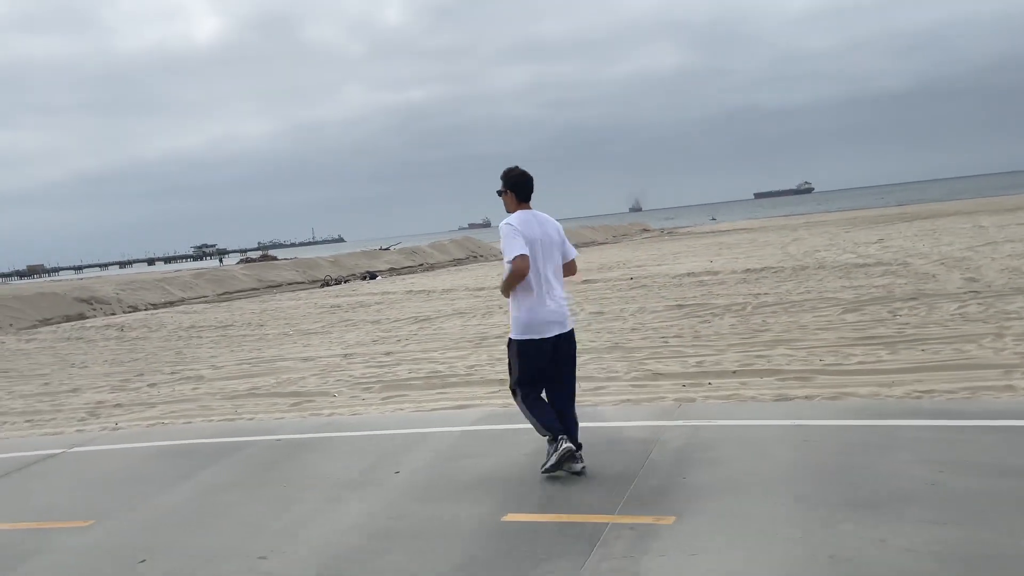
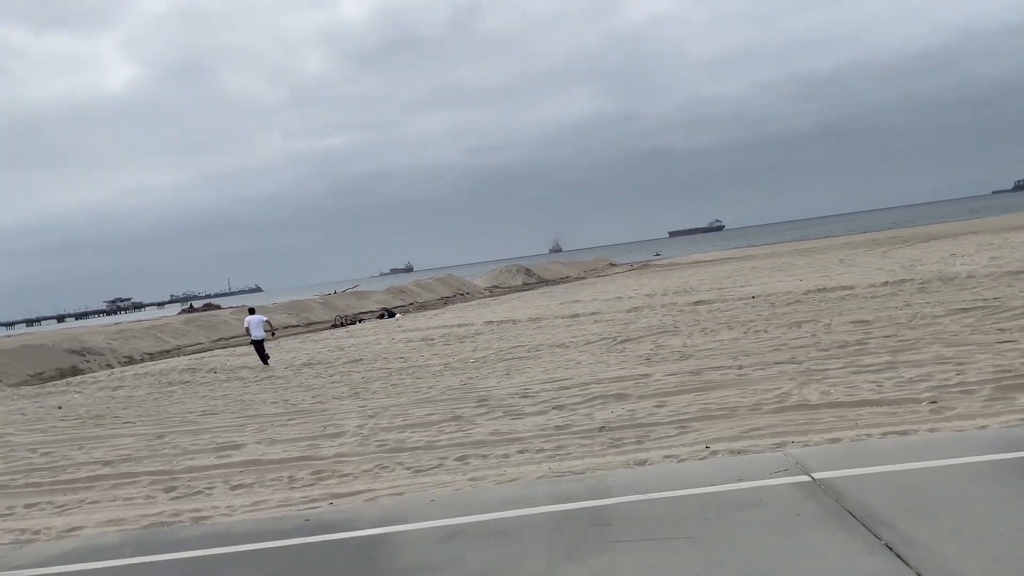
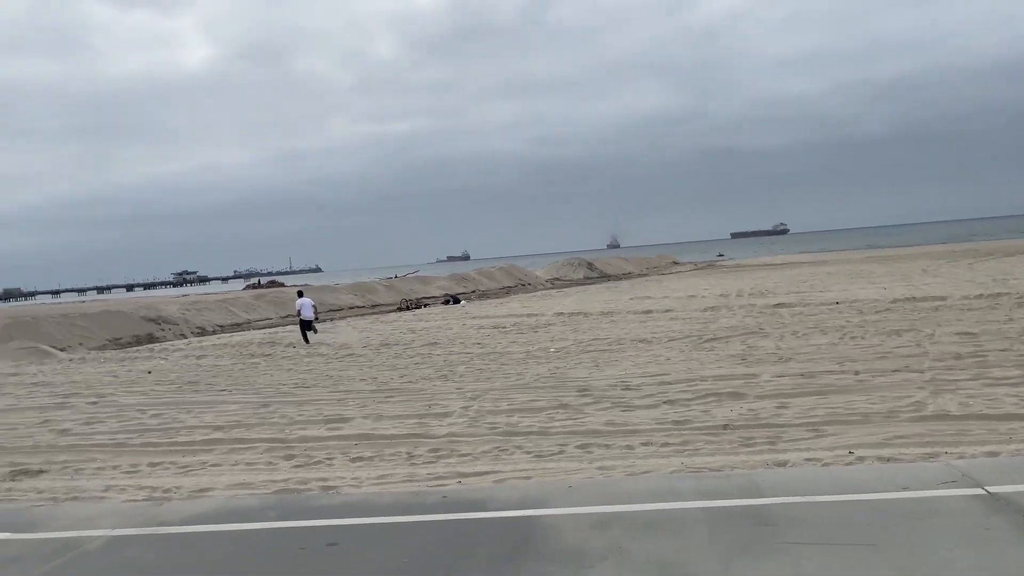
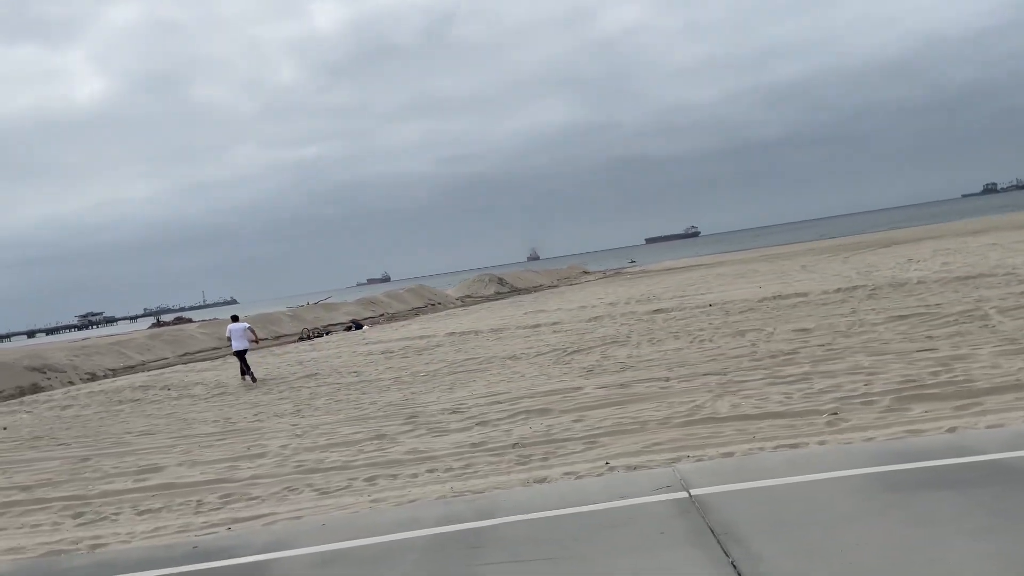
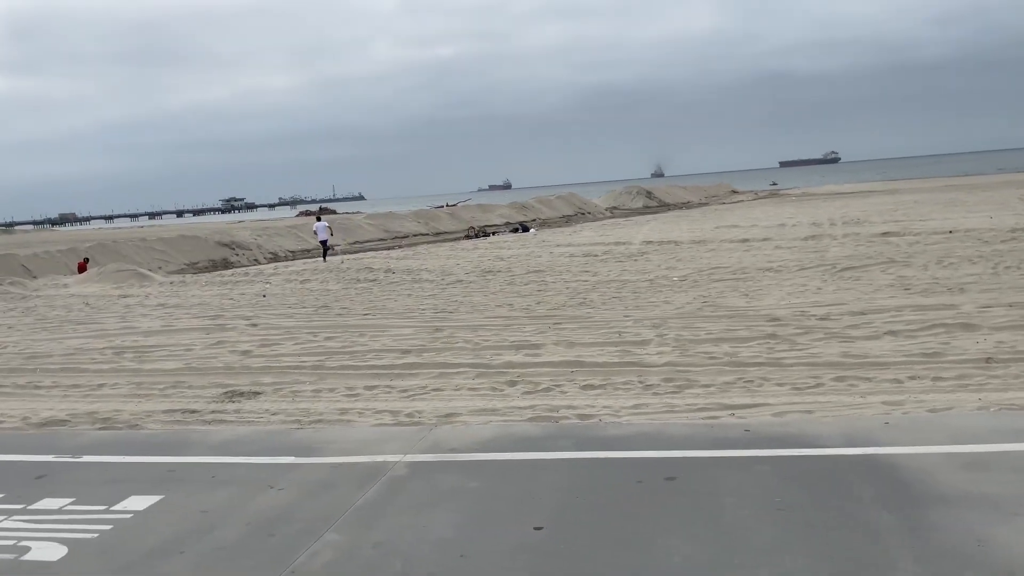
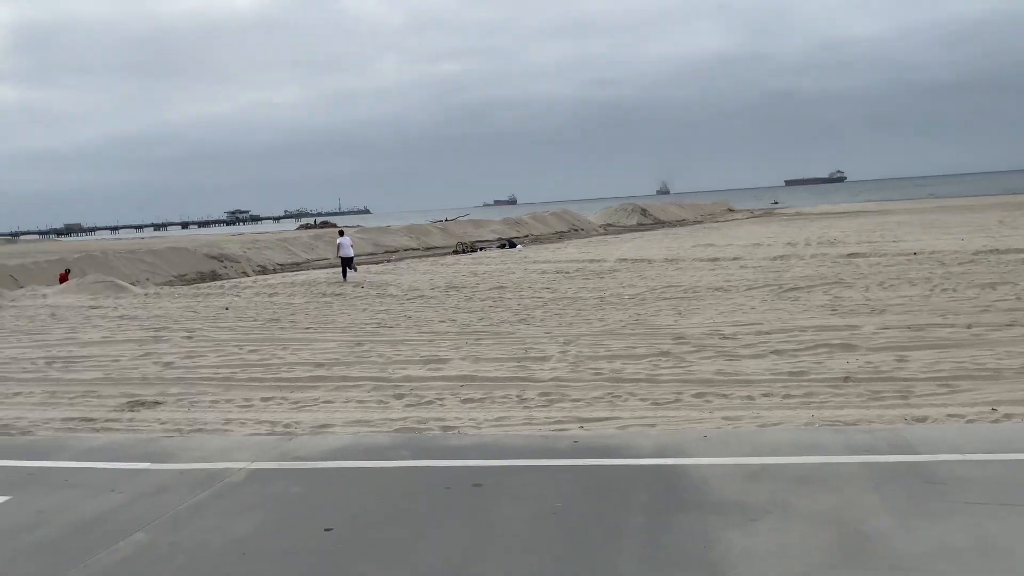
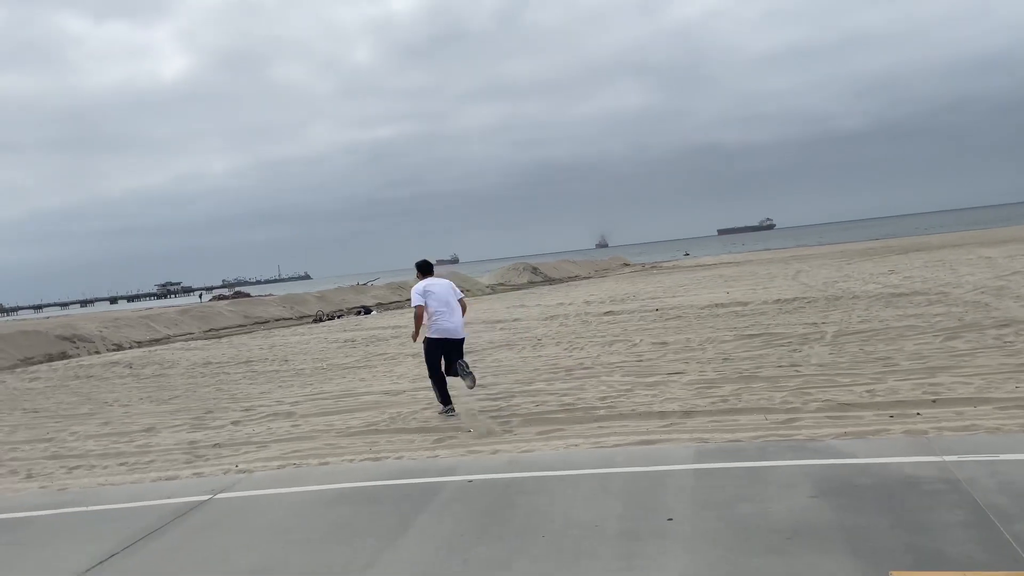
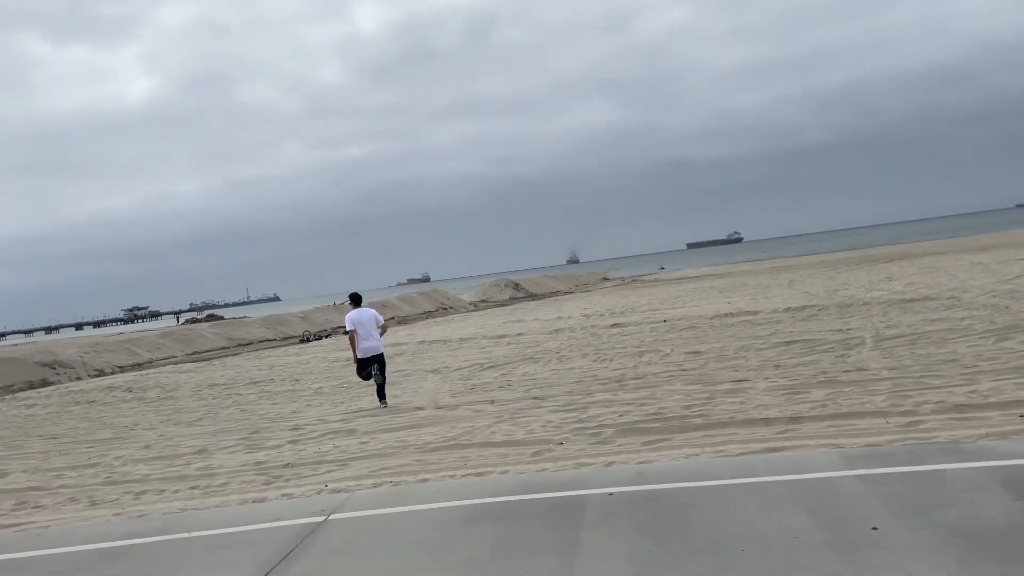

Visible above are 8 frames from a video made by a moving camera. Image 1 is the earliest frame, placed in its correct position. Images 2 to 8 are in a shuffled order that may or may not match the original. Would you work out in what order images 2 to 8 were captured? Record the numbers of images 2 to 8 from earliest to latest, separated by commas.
7, 8, 4, 2, 3, 6, 5
